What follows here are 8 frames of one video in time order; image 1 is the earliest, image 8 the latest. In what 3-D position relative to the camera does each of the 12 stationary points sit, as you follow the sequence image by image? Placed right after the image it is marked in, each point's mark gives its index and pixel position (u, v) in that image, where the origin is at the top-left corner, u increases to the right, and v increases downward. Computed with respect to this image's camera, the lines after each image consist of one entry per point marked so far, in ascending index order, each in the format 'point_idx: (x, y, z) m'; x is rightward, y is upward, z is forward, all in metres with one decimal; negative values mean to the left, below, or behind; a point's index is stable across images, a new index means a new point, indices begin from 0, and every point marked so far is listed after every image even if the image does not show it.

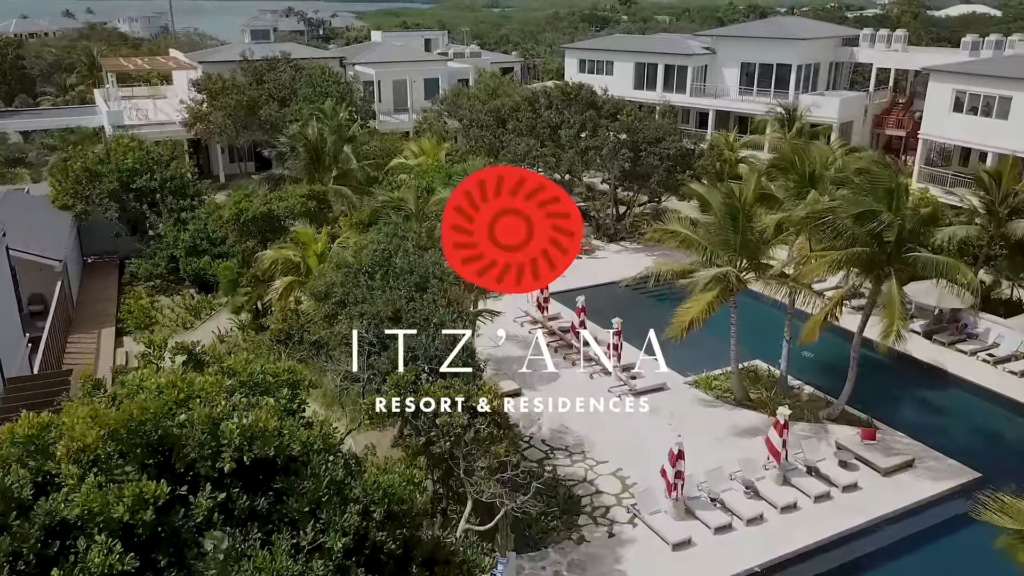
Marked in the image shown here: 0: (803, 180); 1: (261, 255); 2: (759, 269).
0: (+6.5, +2.4, +17.5) m
1: (-5.8, +0.7, +18.1) m
2: (+5.0, +0.3, +15.9) m
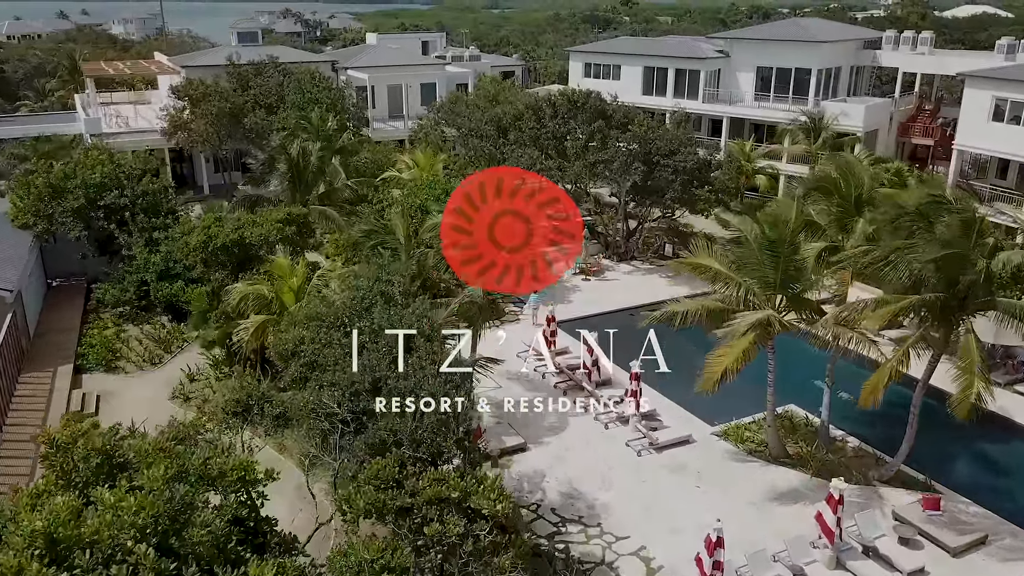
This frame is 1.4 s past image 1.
0: (+6.6, +1.7, +15.3) m
1: (-5.7, 0.0, +15.9) m
2: (+5.1, -0.4, +13.8) m
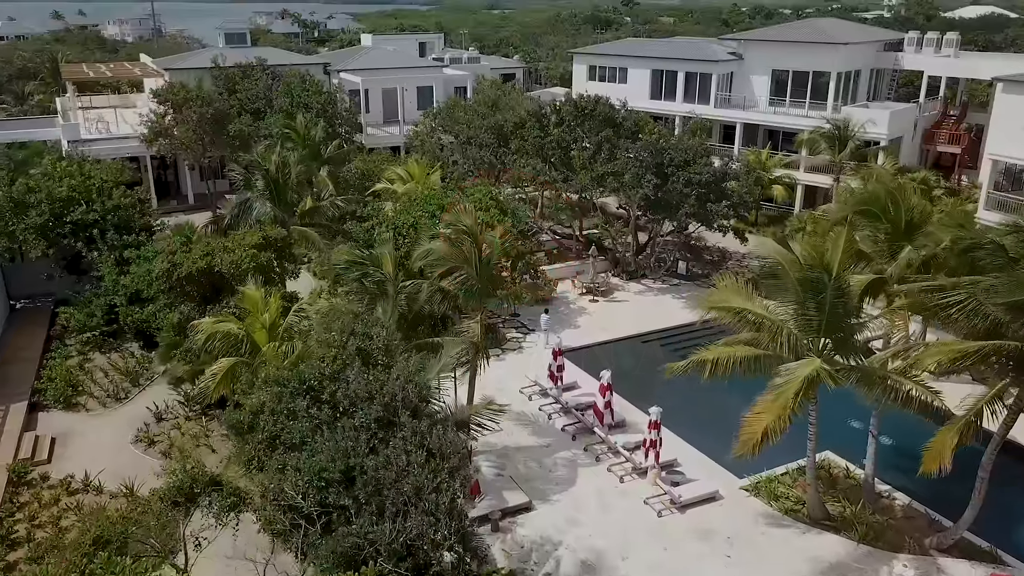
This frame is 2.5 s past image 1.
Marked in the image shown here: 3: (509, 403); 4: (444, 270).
0: (+6.6, +1.0, +13.5) m
1: (-5.7, -0.7, +14.1) m
2: (+5.1, -1.0, +11.9) m
3: (-0.1, -2.5, +16.8) m
4: (-1.2, +0.3, +14.0) m
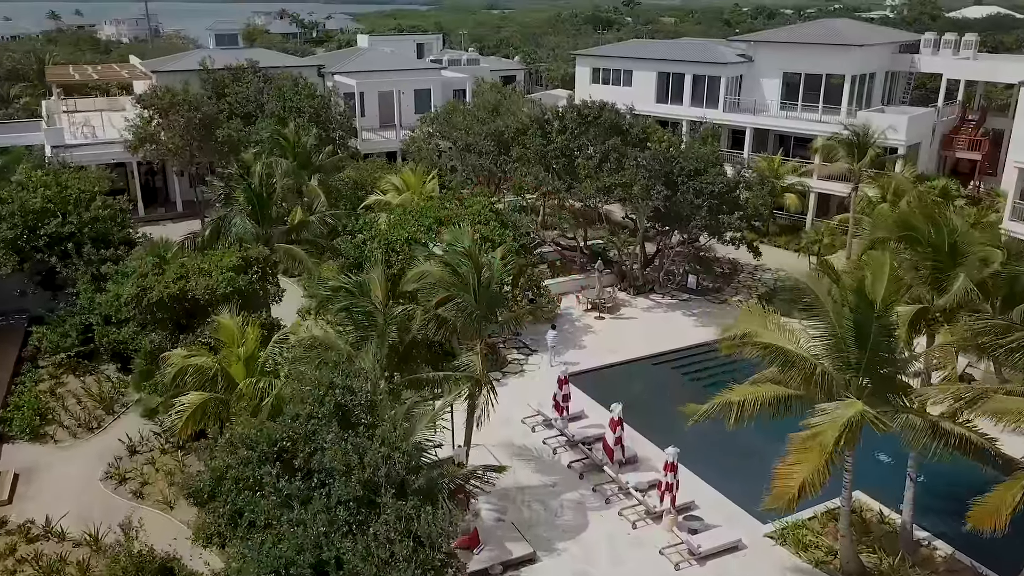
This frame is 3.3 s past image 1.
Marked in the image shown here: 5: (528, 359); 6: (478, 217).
0: (+6.7, +0.6, +12.2) m
1: (-5.7, -1.1, +12.8) m
2: (+5.2, -1.5, +10.6) m
3: (0.0, -2.9, +15.6) m
4: (-1.2, -0.2, +12.8) m
5: (+0.4, -1.7, +19.2) m
6: (-0.8, +1.8, +19.7) m
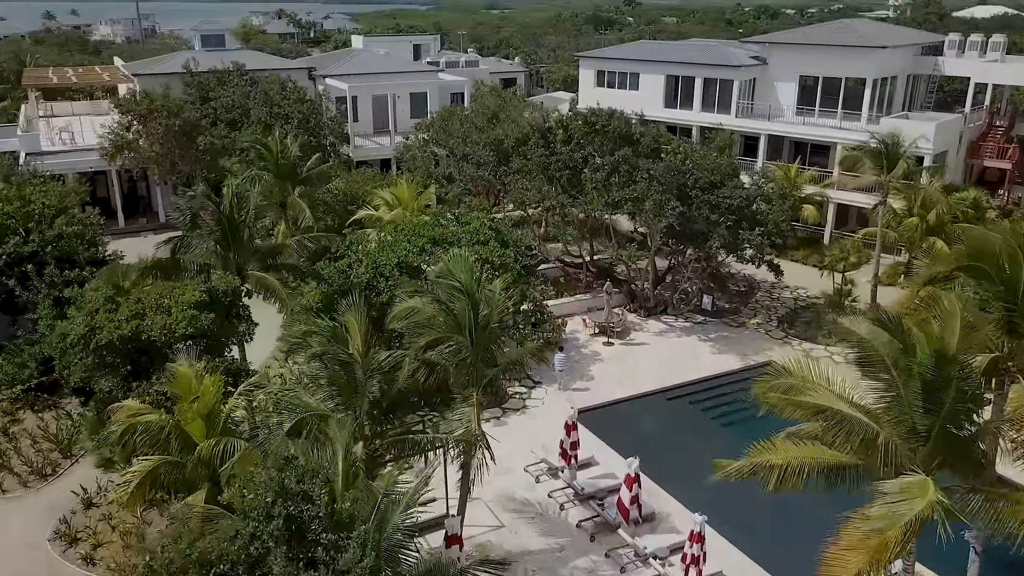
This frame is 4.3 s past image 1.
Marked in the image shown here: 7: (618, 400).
0: (+6.7, 0.0, +10.5) m
1: (-5.6, -1.7, +11.1) m
2: (+5.2, -2.1, +8.9) m
3: (0.0, -3.5, +13.9) m
4: (-1.2, -0.8, +11.0) m
5: (+0.4, -2.3, +17.5) m
6: (-0.8, +1.2, +18.0) m
7: (+2.3, -2.4, +17.1) m
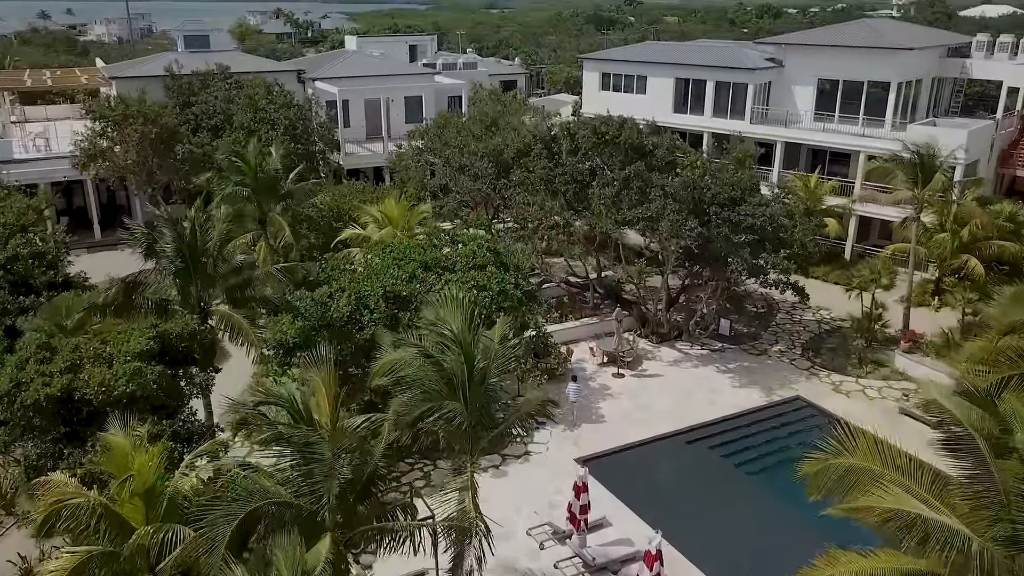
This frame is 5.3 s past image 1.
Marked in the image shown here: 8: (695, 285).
0: (+6.7, -0.6, +8.8) m
1: (-5.6, -2.3, +9.4) m
2: (+5.2, -2.7, +7.2) m
3: (0.0, -4.1, +12.1) m
4: (-1.2, -1.4, +9.3) m
5: (+0.4, -2.9, +15.8) m
6: (-0.8, +0.6, +16.2) m
7: (+2.3, -3.0, +15.4) m
8: (+4.6, +0.1, +19.9) m
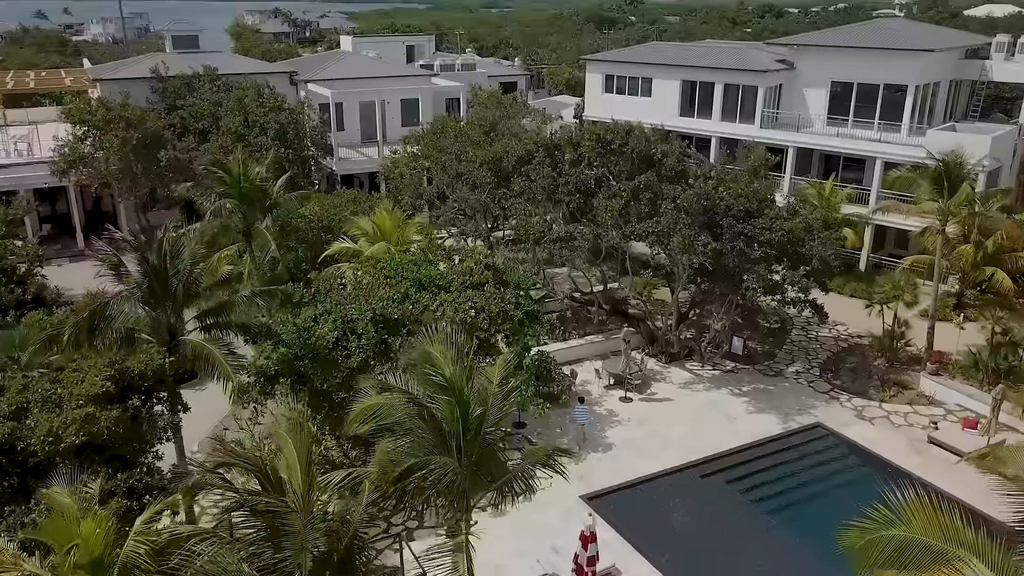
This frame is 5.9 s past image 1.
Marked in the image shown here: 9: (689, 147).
0: (+6.7, -1.0, +7.6) m
1: (-5.6, -2.7, +8.2) m
2: (+5.2, -3.1, +6.0) m
3: (0.0, -4.5, +11.0) m
4: (-1.1, -1.8, +8.1) m
5: (+0.4, -3.3, +14.6) m
6: (-0.8, +0.2, +15.1) m
7: (+2.3, -3.4, +14.2) m
8: (+4.6, -0.3, +18.7) m
9: (+4.3, +3.4, +19.0) m
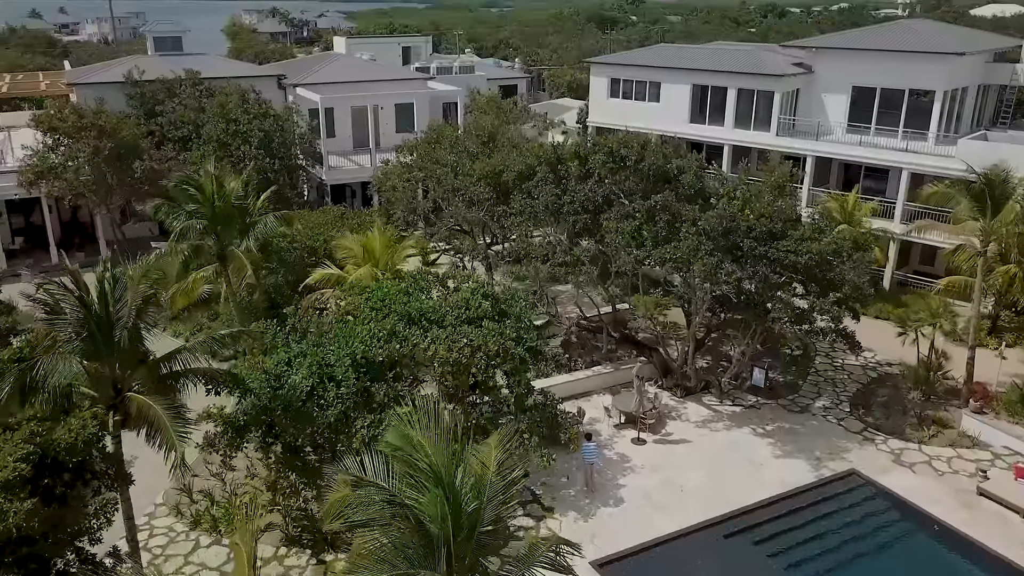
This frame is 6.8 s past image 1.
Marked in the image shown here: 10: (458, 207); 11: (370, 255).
0: (+6.7, -1.6, +6.0) m
1: (-5.6, -3.3, +6.6) m
2: (+5.2, -3.7, +4.4) m
3: (0.0, -5.1, +9.3) m
4: (-1.1, -2.4, +6.5) m
5: (+0.4, -3.9, +13.0) m
6: (-0.8, -0.4, +13.5) m
7: (+2.3, -4.0, +12.6) m
8: (+4.7, -0.9, +17.1) m
9: (+4.3, +2.9, +17.4) m
10: (-1.3, +2.0, +18.5) m
11: (-3.0, +0.7, +16.5) m
